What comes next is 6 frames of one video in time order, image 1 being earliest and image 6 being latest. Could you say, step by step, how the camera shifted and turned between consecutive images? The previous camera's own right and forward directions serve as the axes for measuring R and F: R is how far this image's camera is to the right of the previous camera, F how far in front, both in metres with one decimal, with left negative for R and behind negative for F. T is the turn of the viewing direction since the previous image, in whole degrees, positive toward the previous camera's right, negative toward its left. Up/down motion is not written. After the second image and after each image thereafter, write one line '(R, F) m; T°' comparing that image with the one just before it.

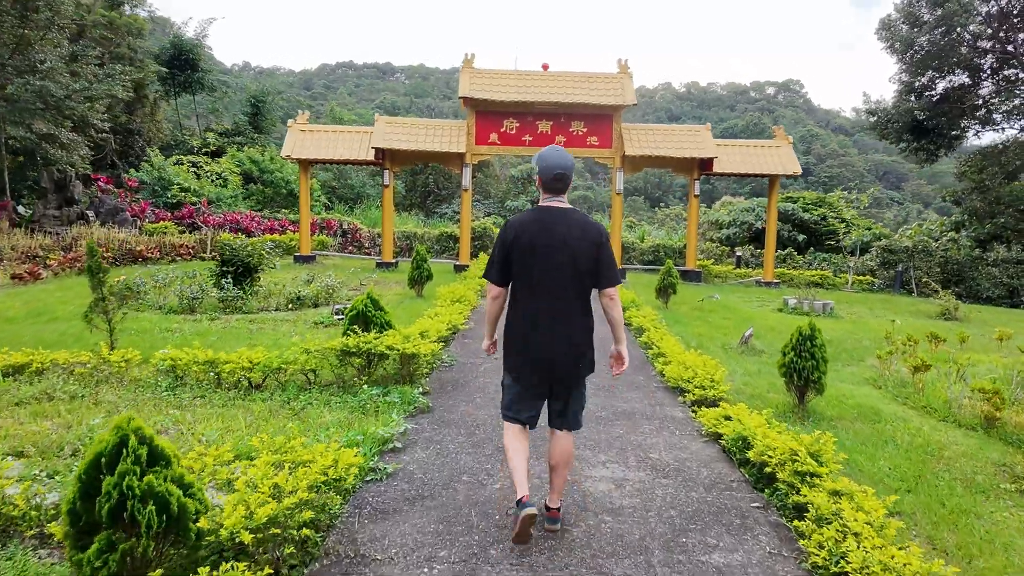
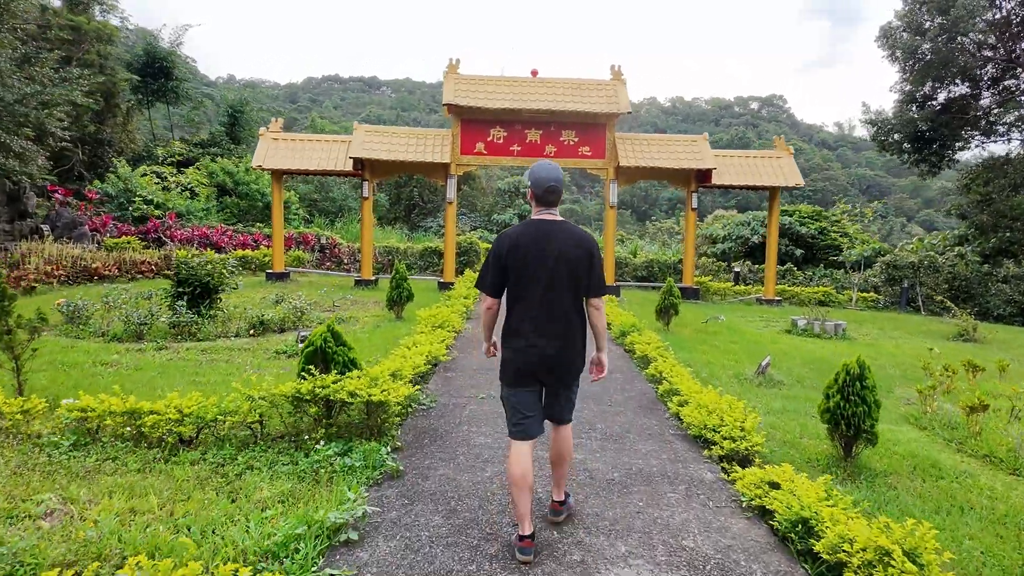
(0.0, +0.8) m; +1°
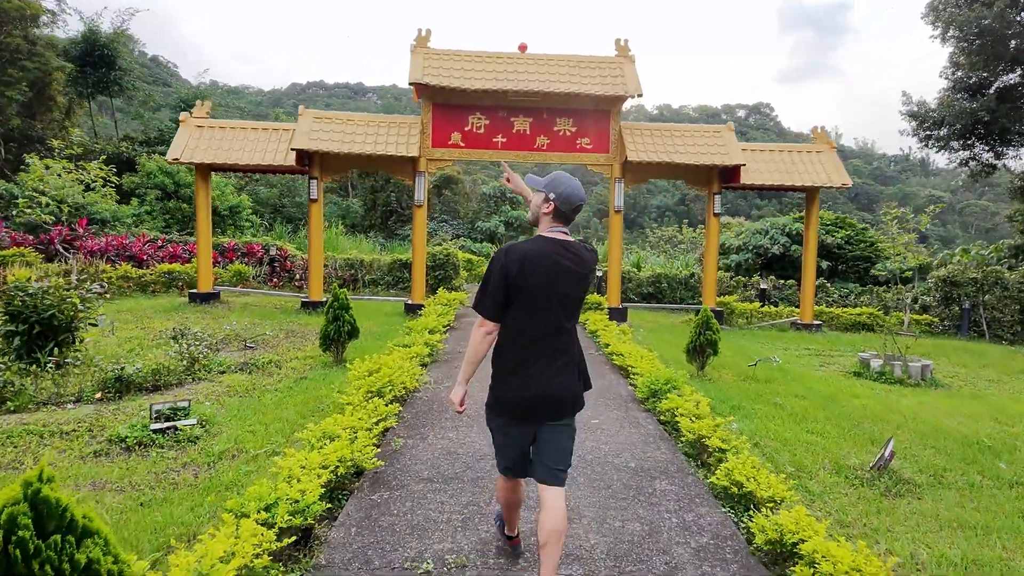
(+0.1, +2.4) m; +1°
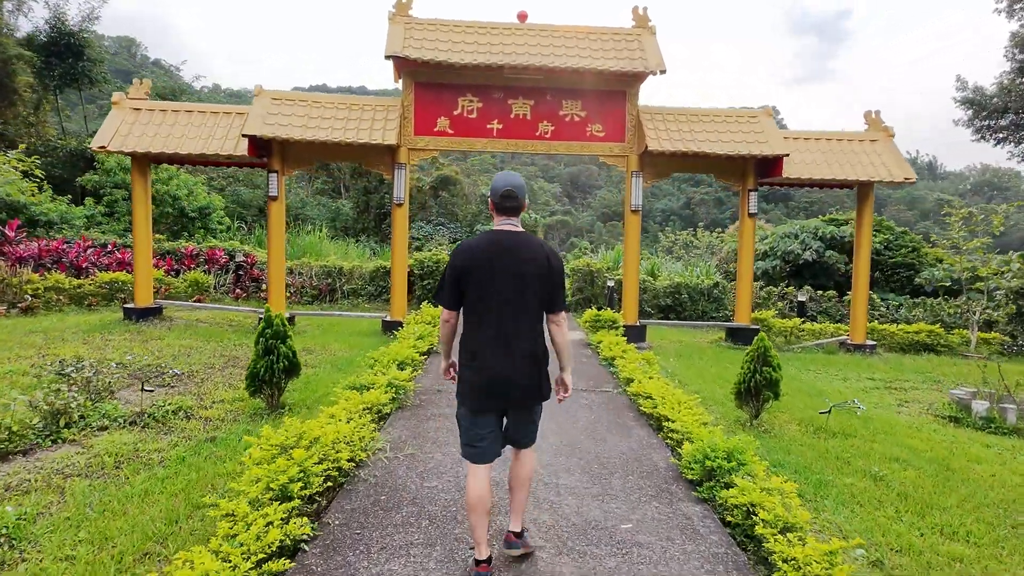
(+0.1, +1.6) m; 0°
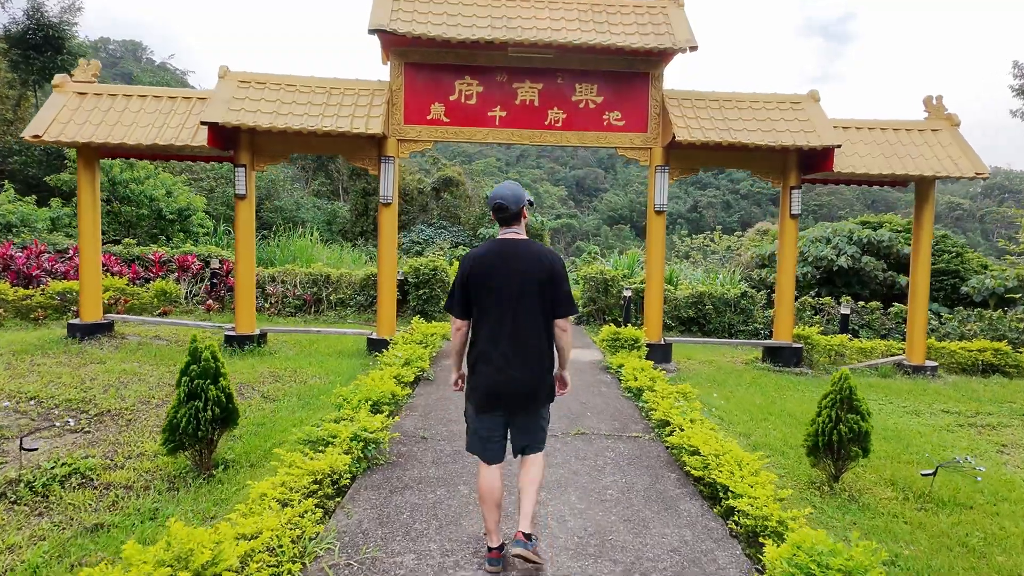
(0.0, +1.2) m; 0°
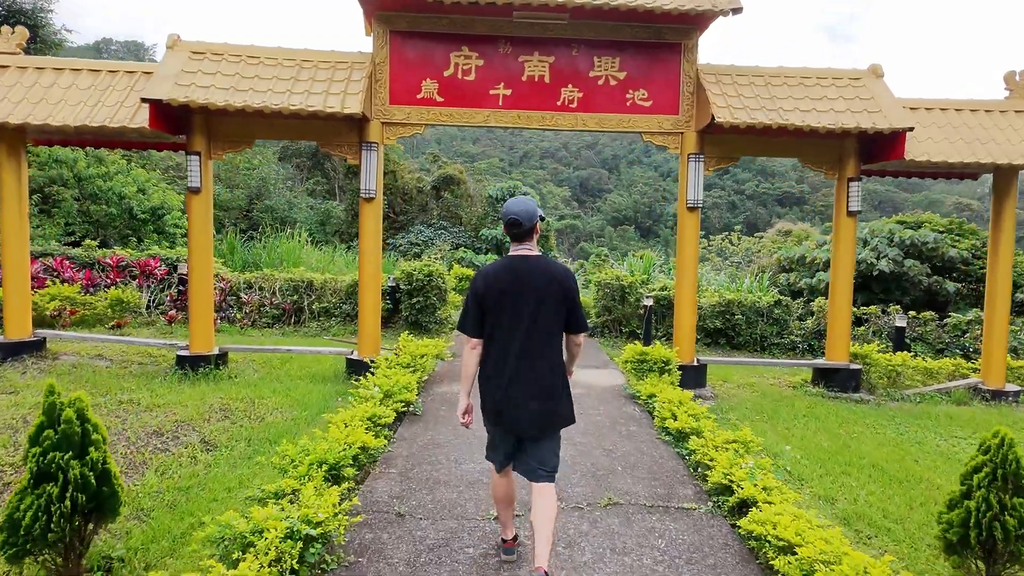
(0.0, +1.2) m; 0°
